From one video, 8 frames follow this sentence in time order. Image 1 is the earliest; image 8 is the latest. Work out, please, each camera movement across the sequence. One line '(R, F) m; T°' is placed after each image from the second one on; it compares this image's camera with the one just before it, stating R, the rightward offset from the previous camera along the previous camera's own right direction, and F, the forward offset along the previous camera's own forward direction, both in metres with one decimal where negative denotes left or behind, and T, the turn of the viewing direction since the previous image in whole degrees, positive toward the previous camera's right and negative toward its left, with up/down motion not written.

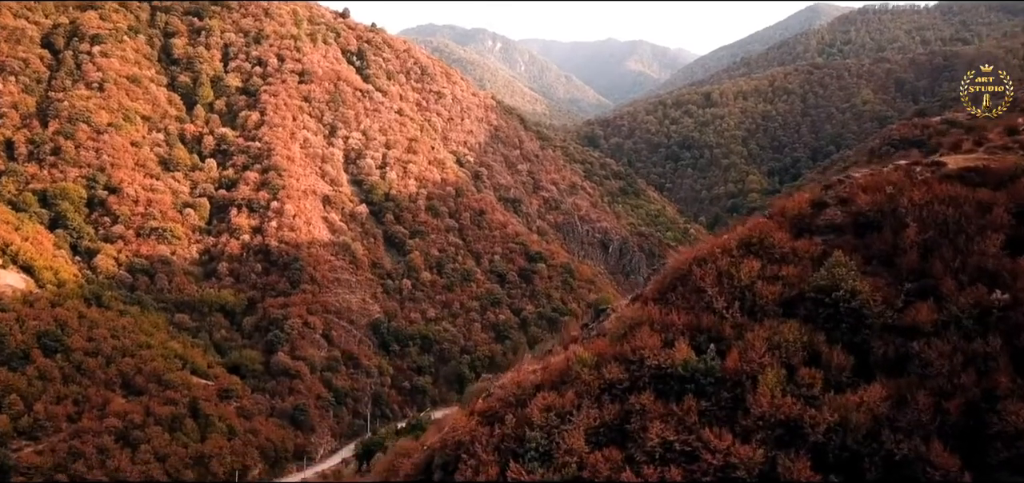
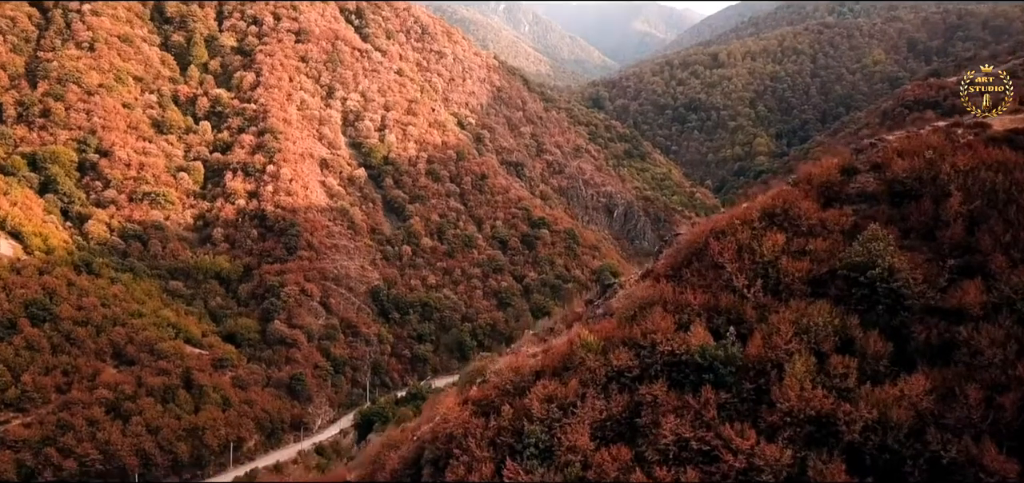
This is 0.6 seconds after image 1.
(+0.1, +1.1) m; 0°
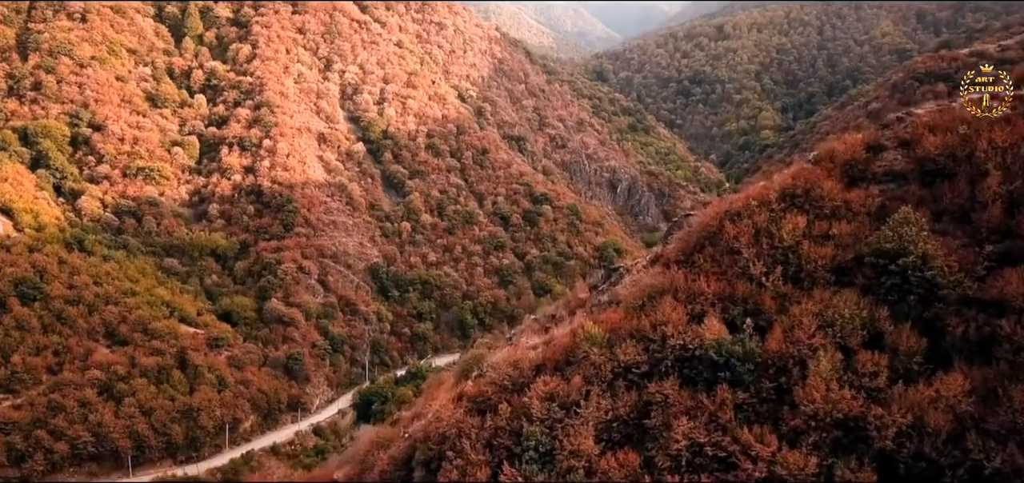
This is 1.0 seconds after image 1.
(0.0, +0.8) m; 0°
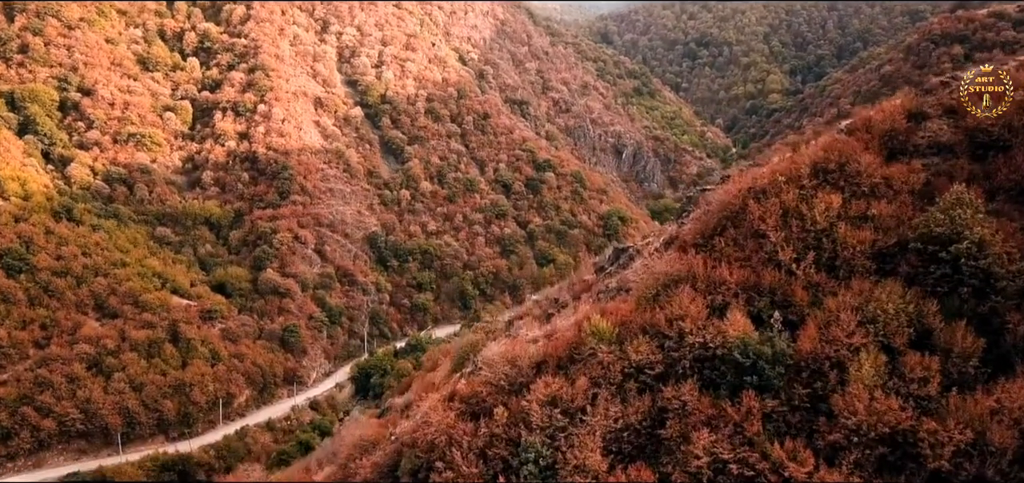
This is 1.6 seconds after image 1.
(+0.1, +1.0) m; 0°
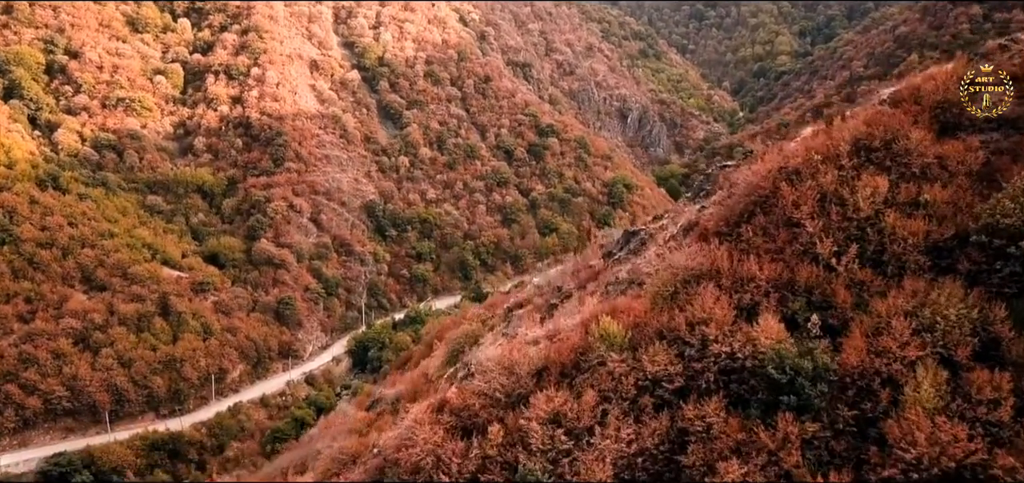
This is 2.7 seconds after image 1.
(+0.1, +1.0) m; 0°
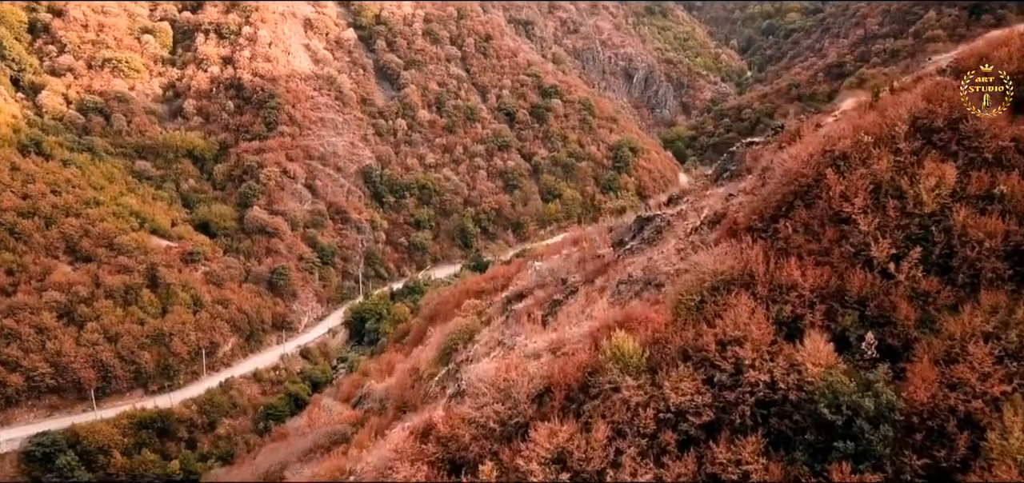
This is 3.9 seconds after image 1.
(0.0, +1.1) m; 0°
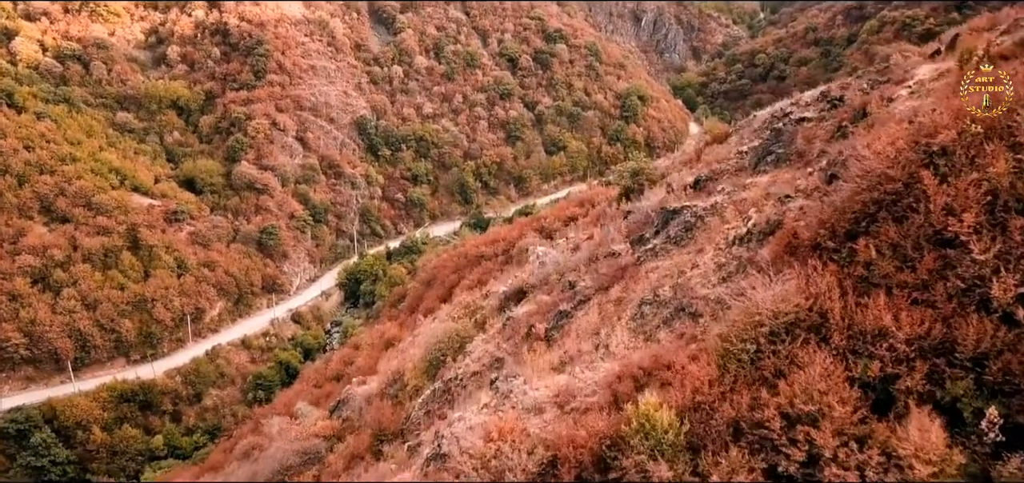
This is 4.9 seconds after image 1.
(+0.1, +1.5) m; 0°
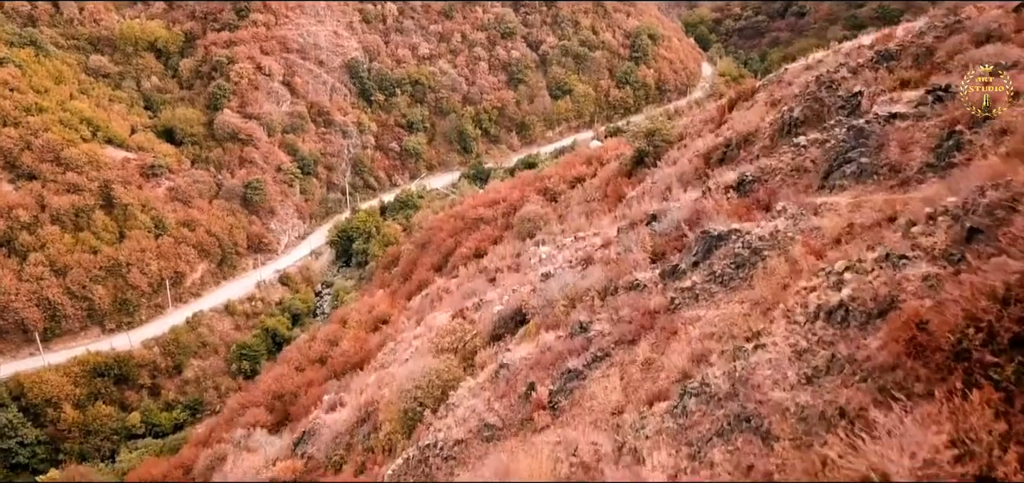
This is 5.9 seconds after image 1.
(+0.1, +1.7) m; 0°
